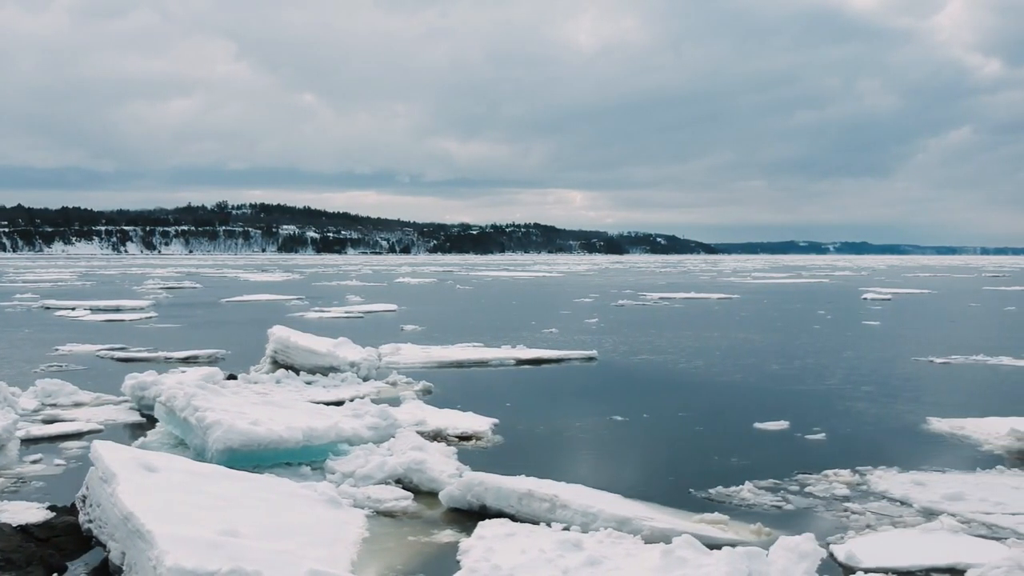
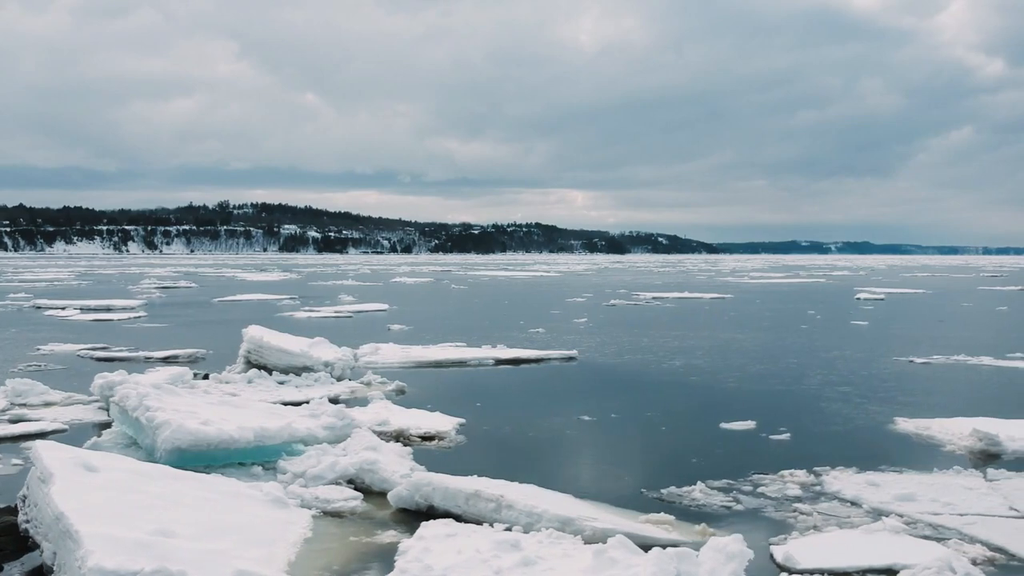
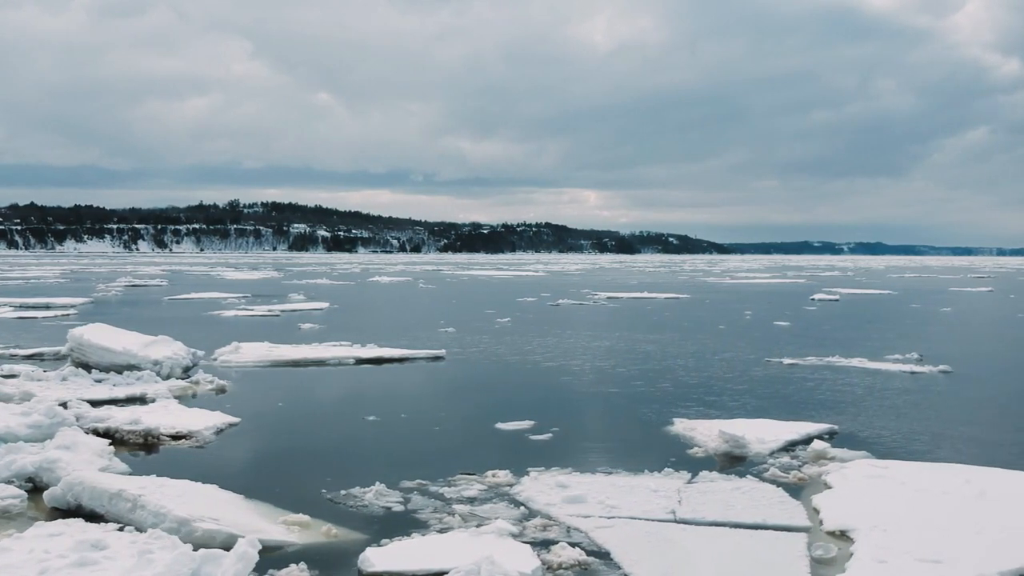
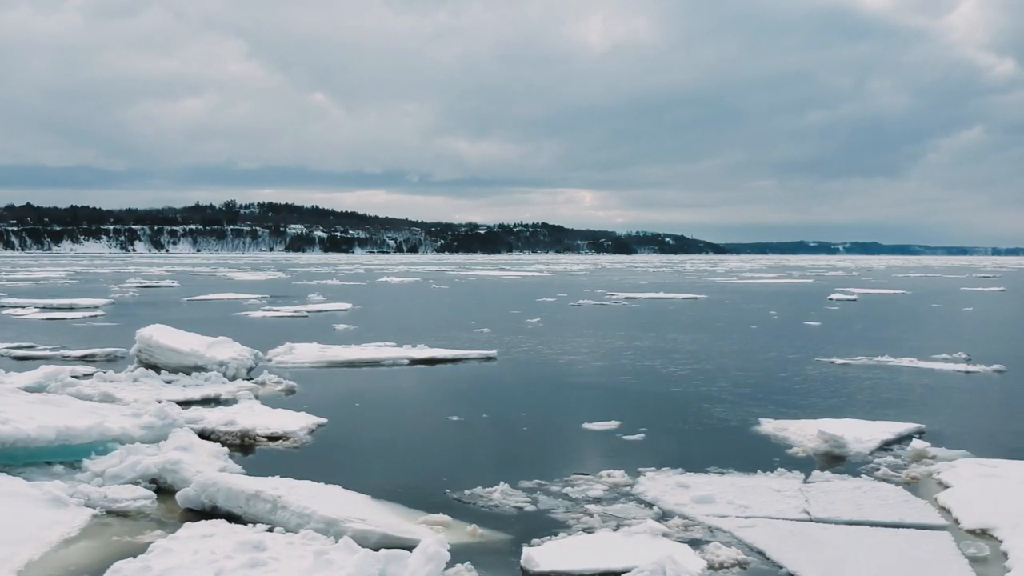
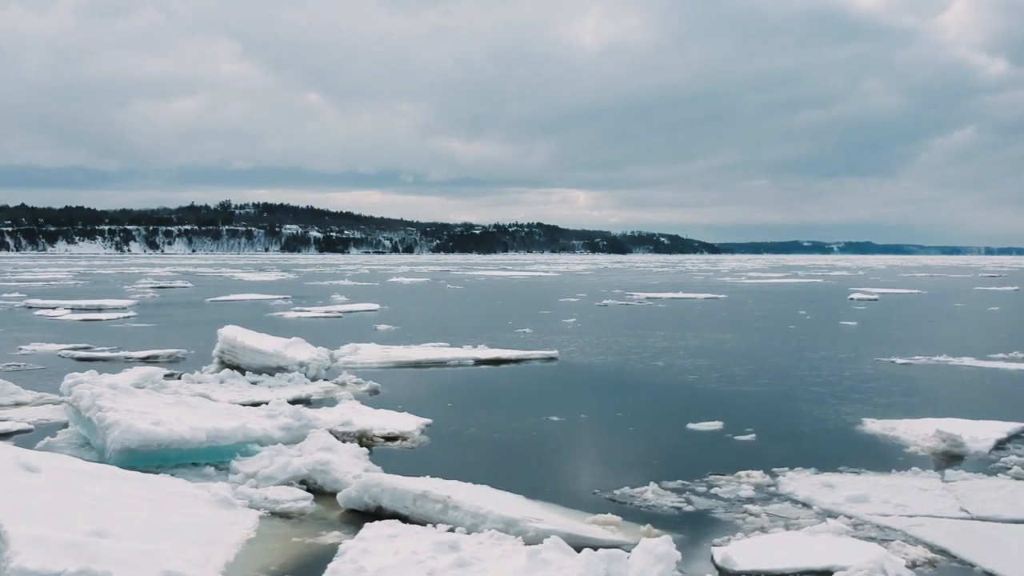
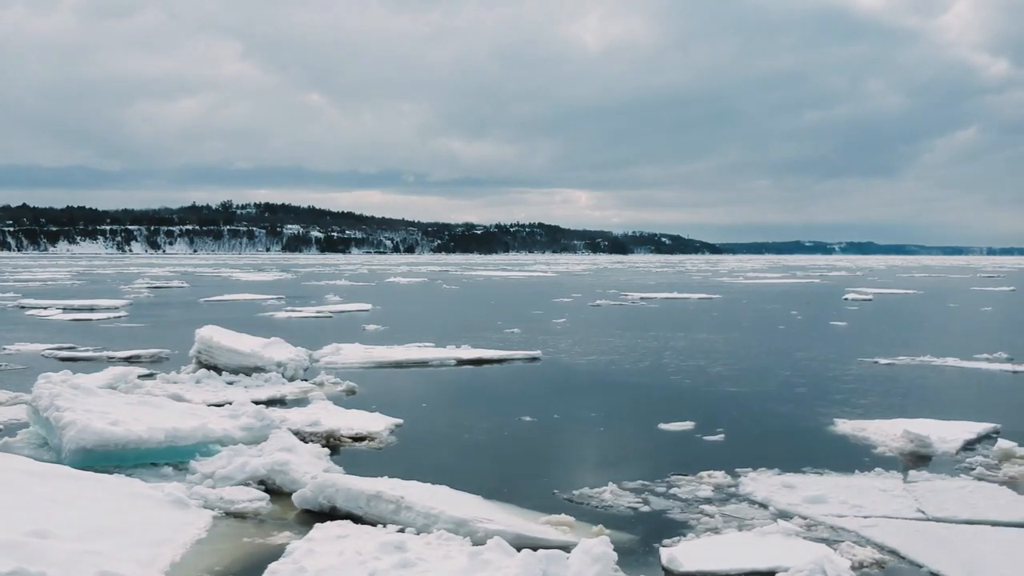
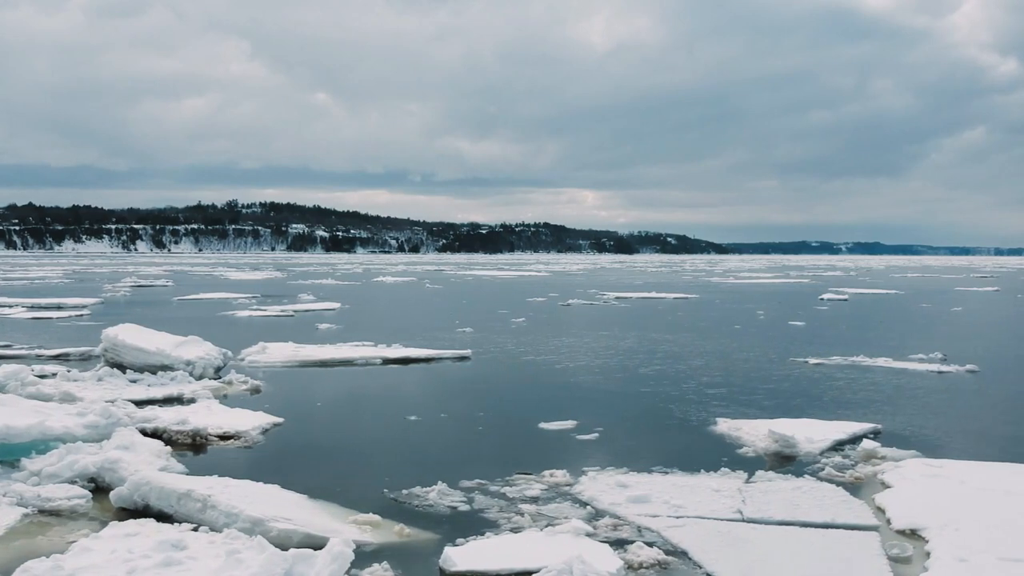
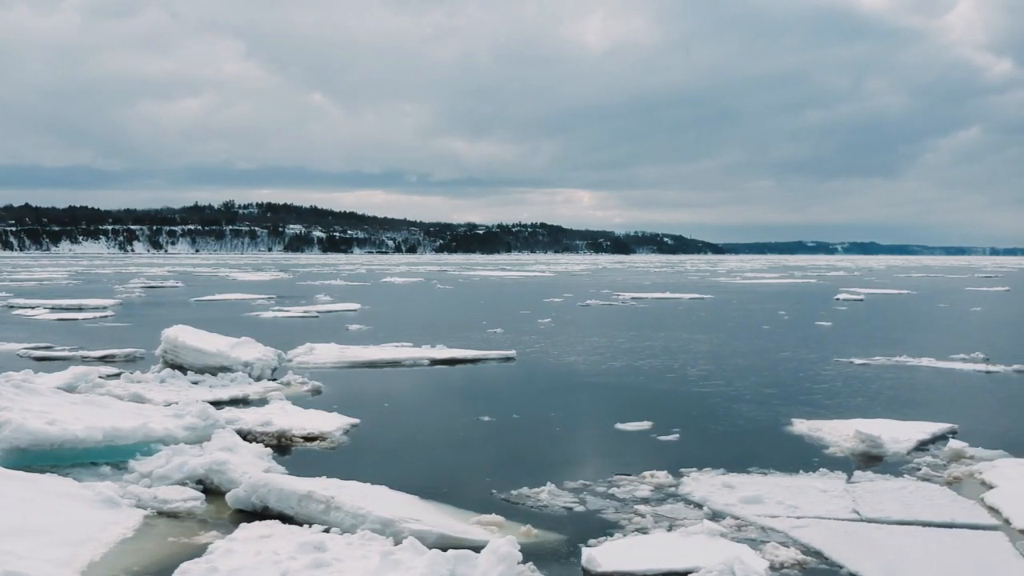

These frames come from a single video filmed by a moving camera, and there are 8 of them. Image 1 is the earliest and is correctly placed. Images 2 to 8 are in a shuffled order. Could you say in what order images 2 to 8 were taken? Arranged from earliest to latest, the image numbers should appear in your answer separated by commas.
2, 5, 6, 8, 4, 7, 3
